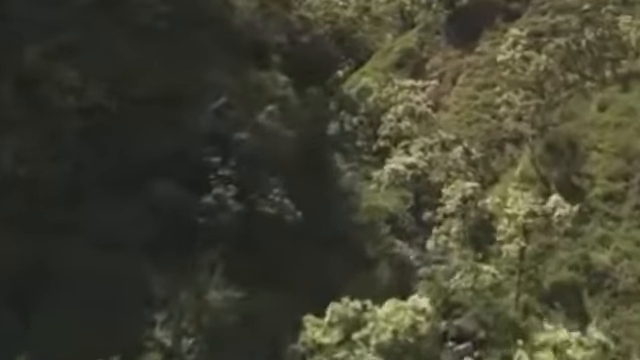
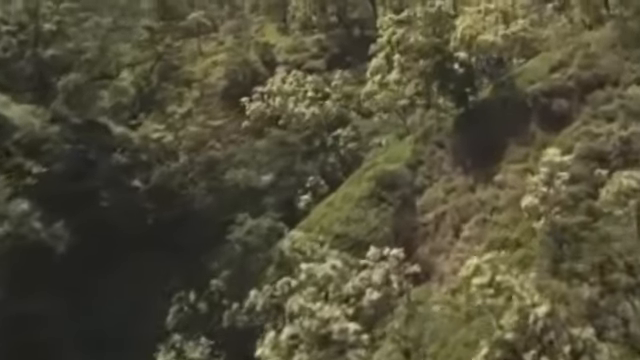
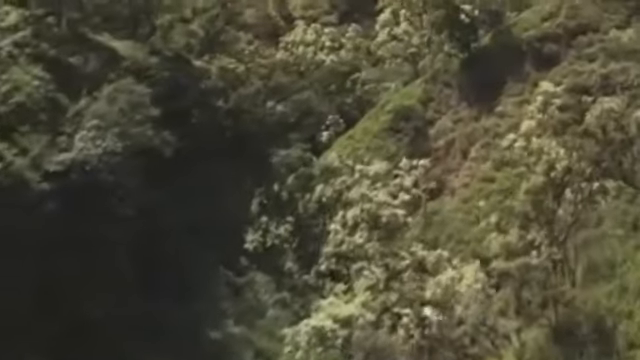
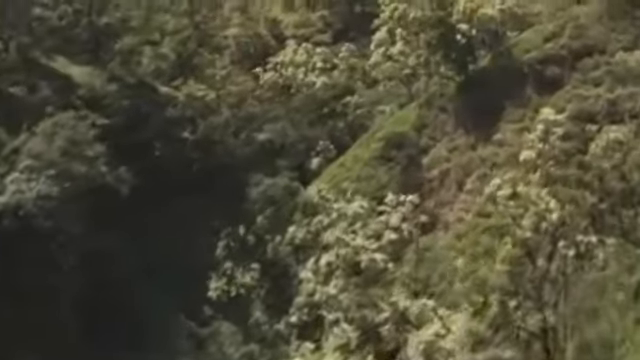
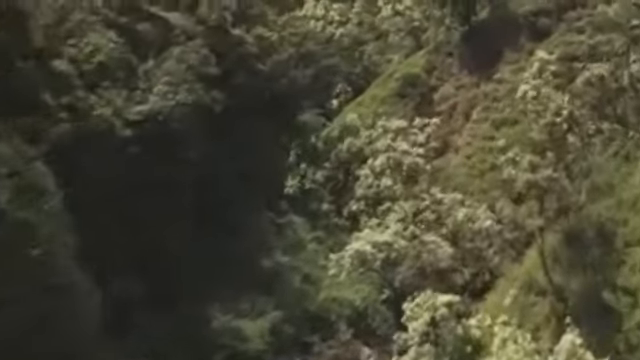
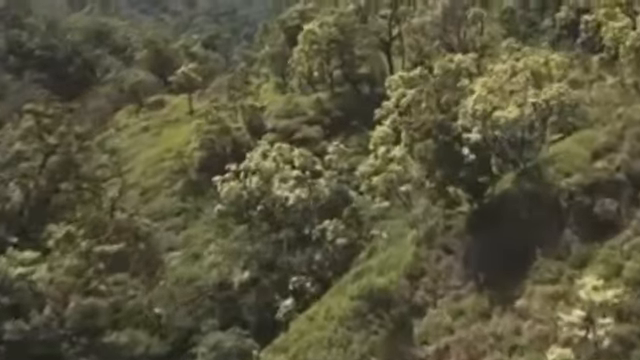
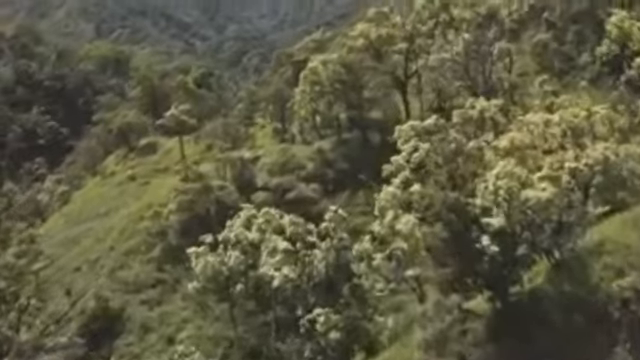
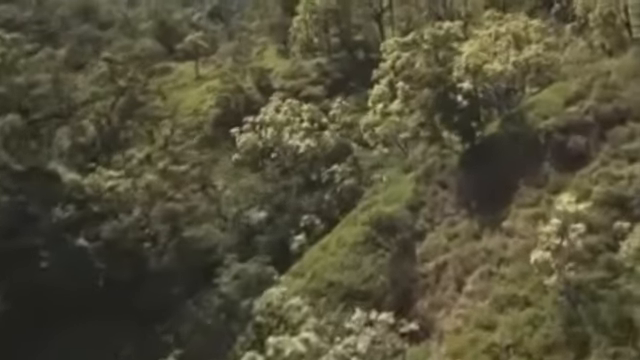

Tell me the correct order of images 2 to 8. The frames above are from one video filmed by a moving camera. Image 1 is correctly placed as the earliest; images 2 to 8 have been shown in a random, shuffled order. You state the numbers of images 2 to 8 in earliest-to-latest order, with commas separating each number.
5, 3, 4, 2, 8, 6, 7
